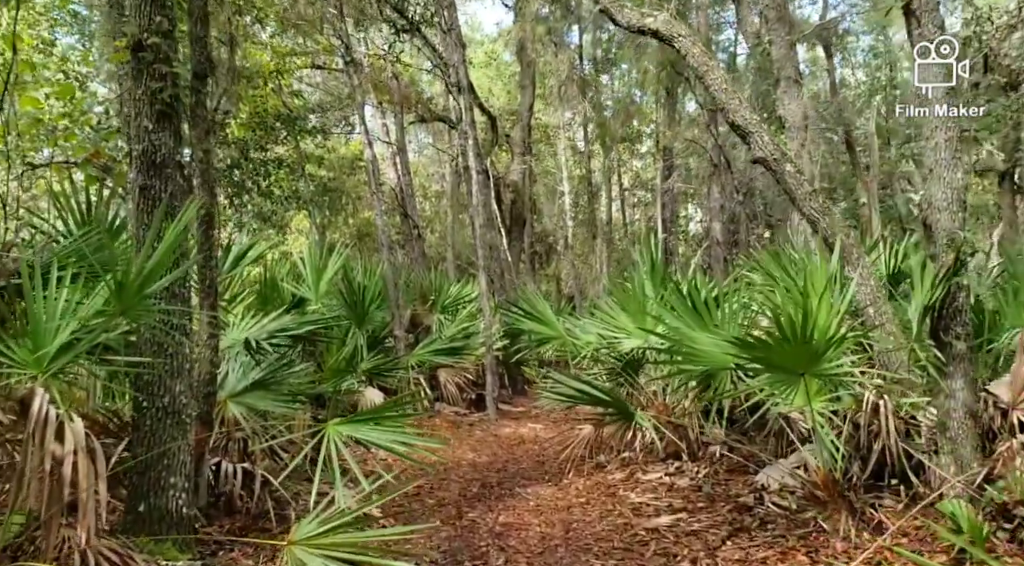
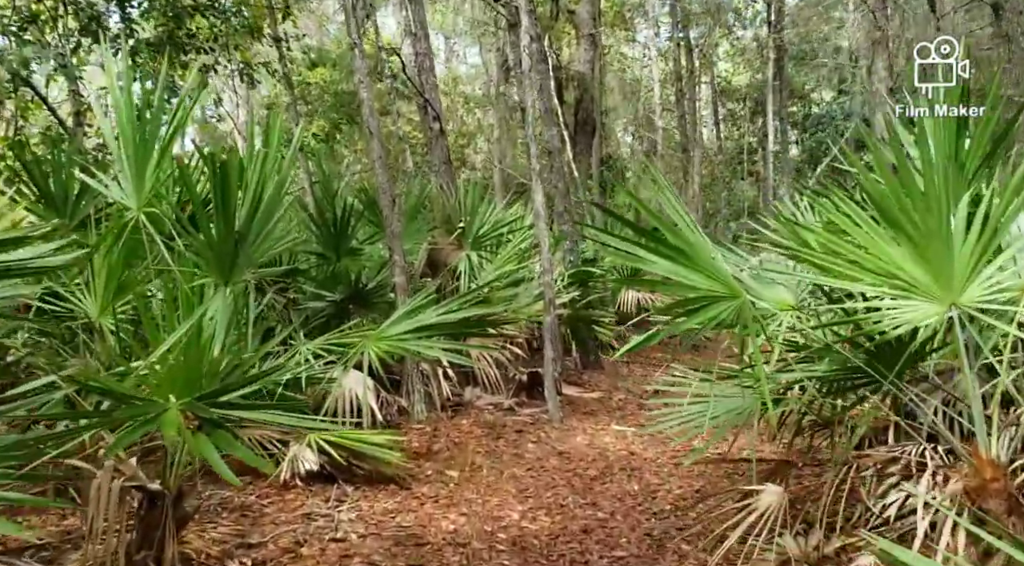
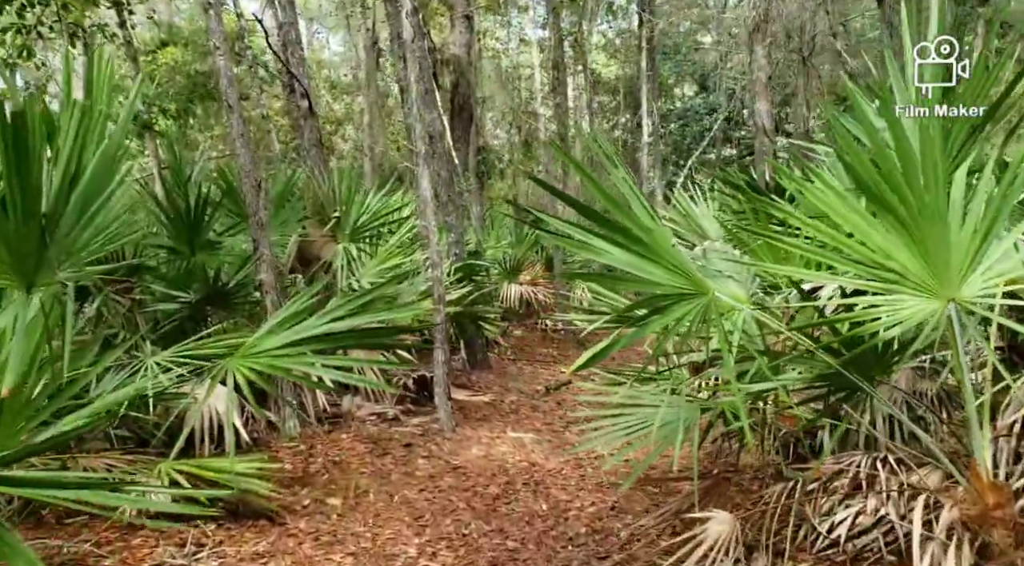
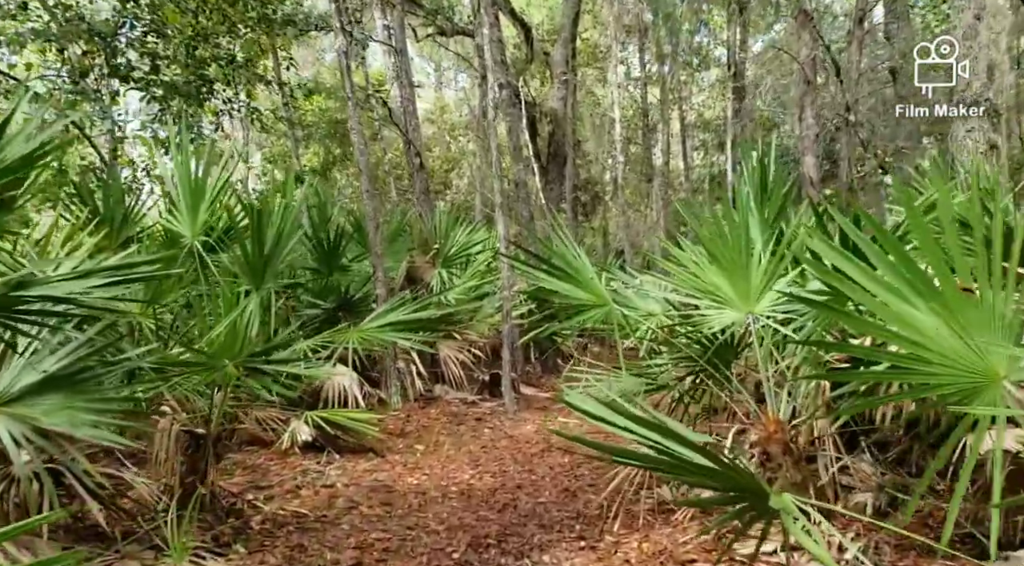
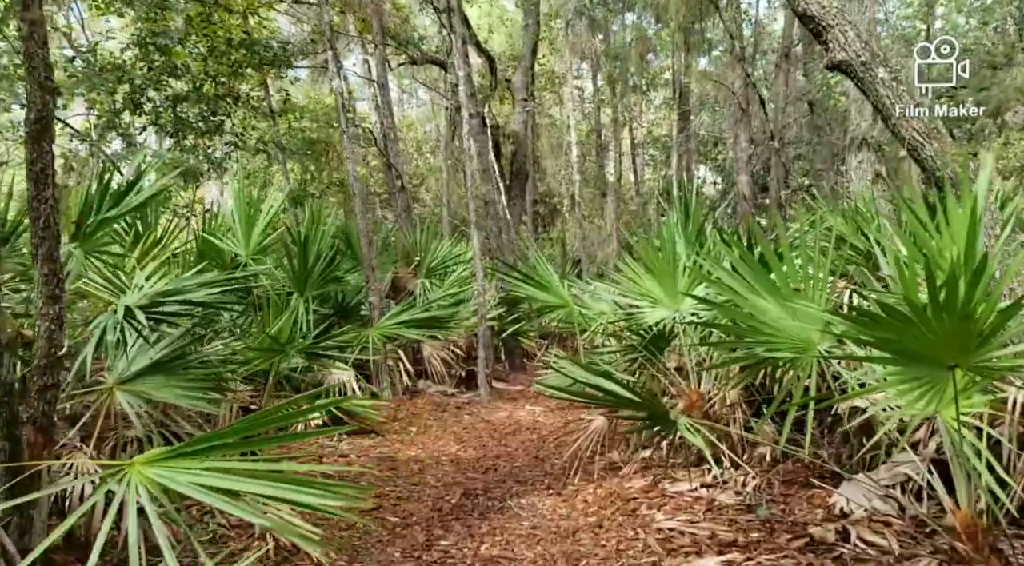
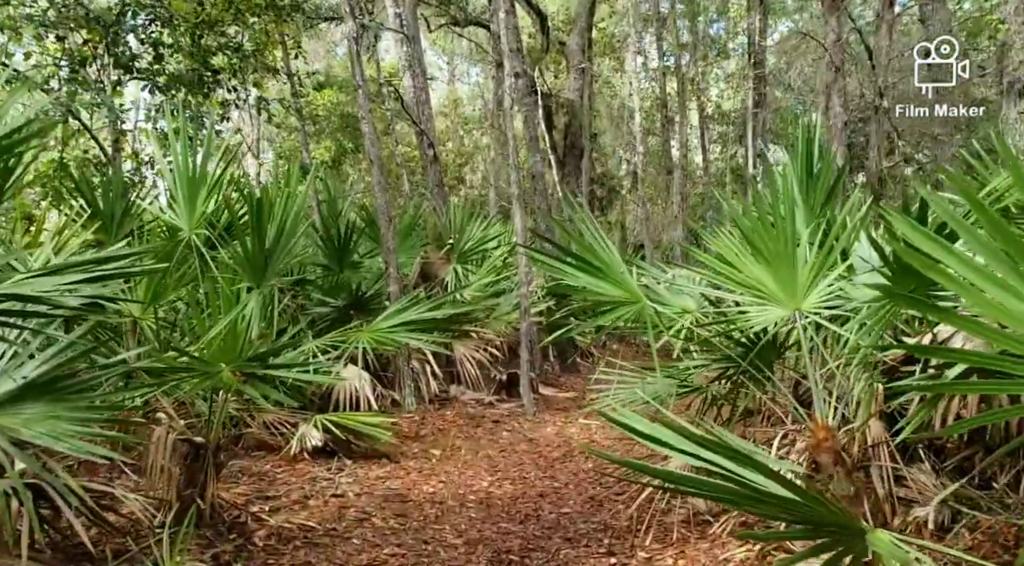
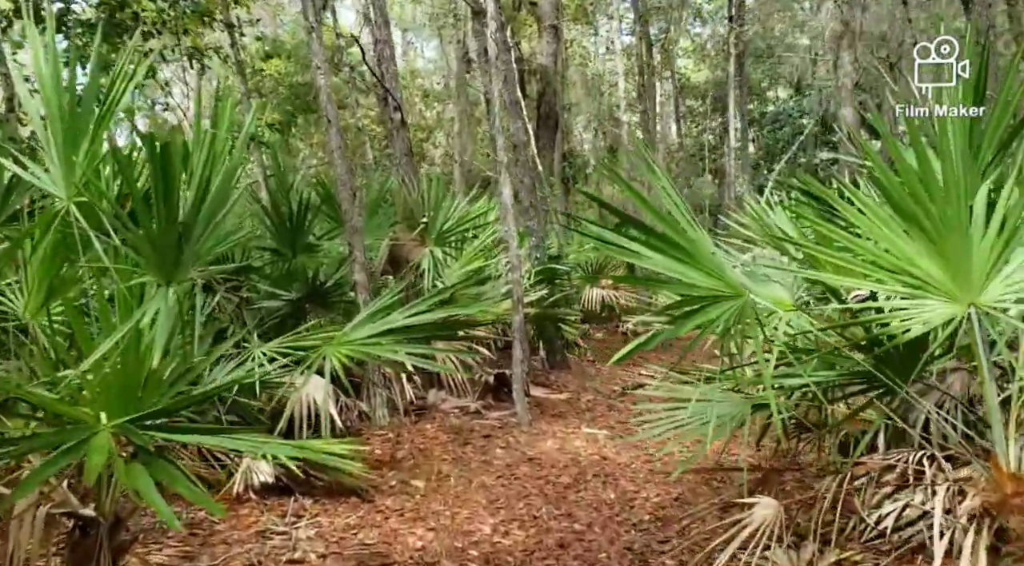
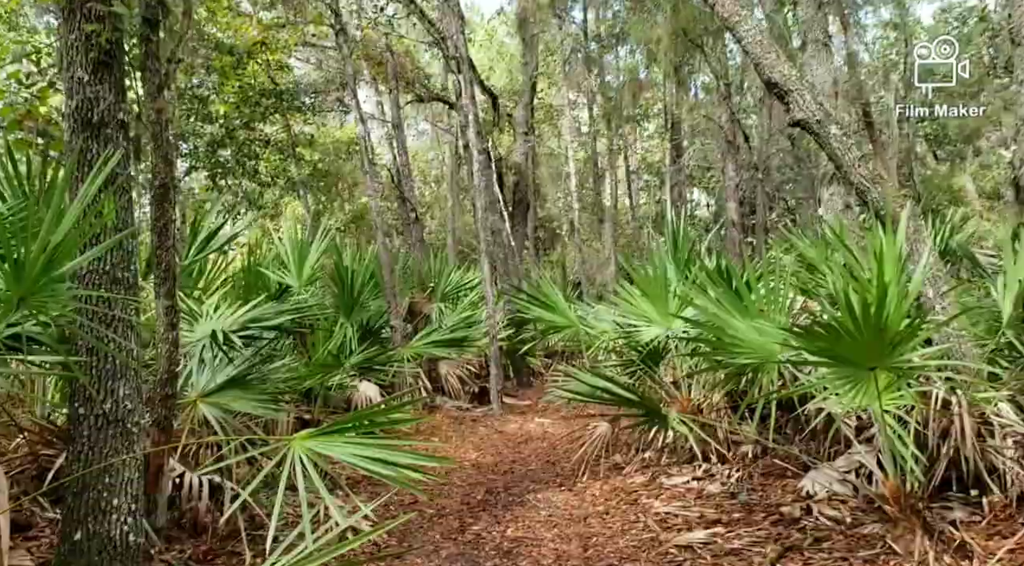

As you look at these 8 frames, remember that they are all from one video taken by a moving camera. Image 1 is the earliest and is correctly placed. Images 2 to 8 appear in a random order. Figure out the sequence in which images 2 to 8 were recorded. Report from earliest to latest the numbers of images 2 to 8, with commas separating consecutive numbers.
8, 5, 4, 6, 2, 7, 3
